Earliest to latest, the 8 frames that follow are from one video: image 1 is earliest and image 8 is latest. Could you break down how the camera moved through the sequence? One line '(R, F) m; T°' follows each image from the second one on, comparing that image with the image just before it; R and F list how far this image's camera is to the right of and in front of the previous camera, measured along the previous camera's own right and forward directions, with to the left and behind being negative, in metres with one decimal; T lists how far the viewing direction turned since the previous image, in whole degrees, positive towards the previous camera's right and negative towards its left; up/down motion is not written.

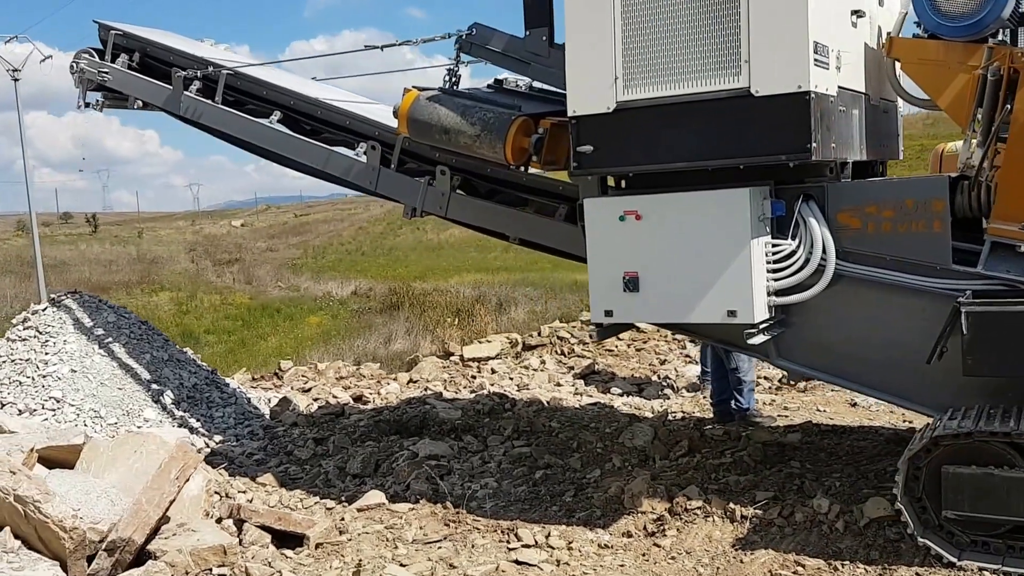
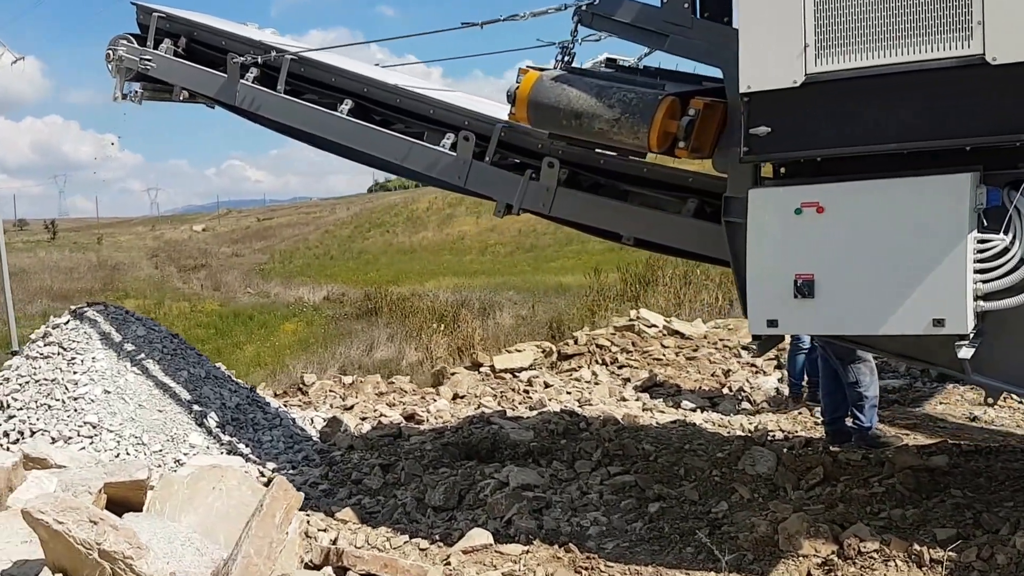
(-0.5, +0.6) m; +2°
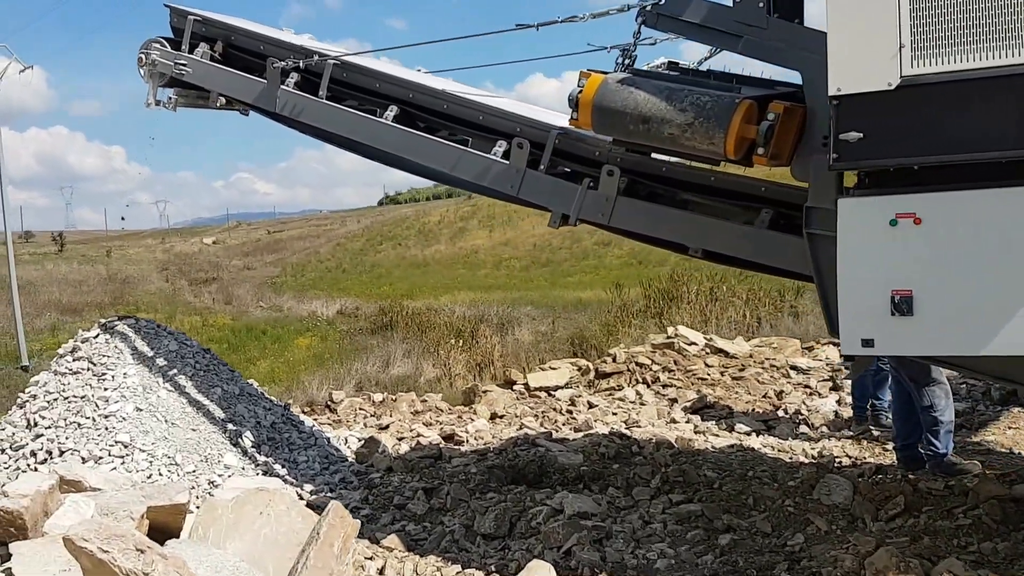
(-0.1, +0.3) m; 0°
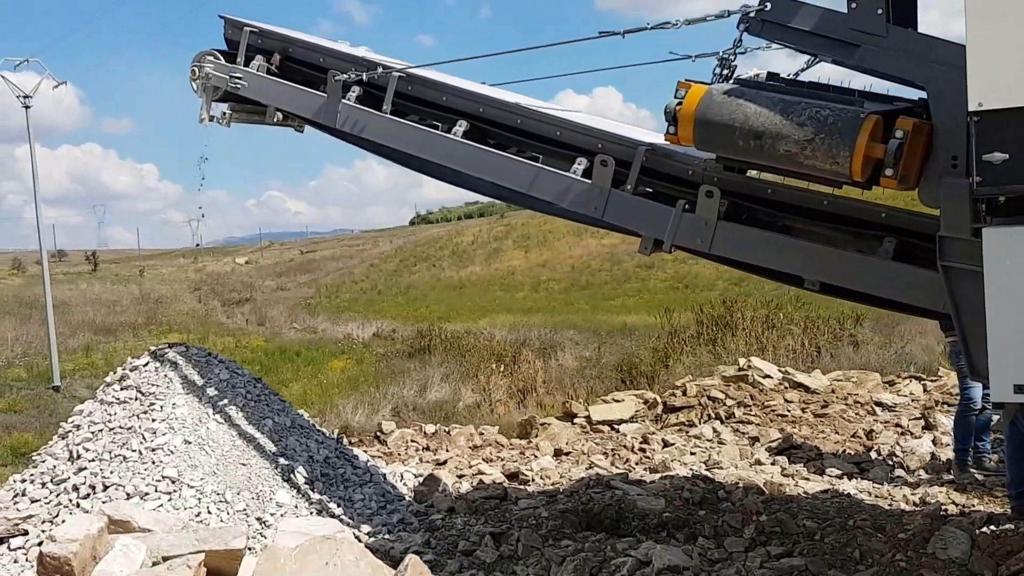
(-0.1, +0.4) m; -2°
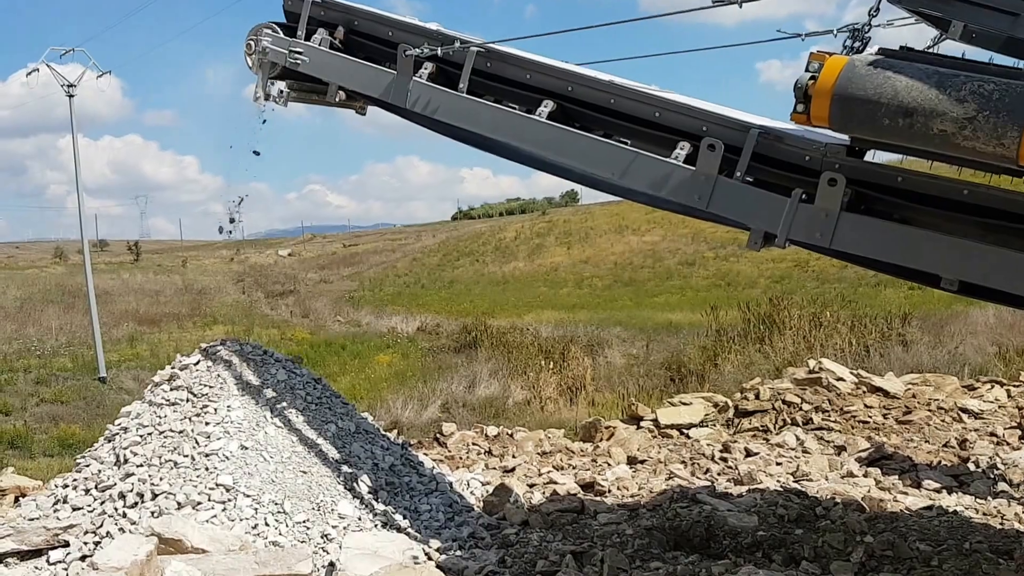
(-0.1, +0.4) m; -2°
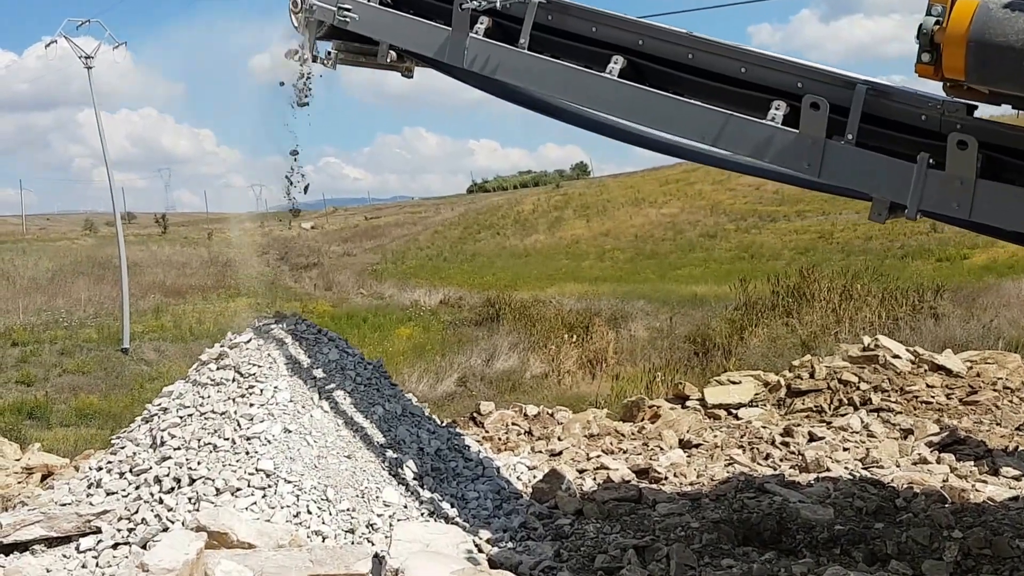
(-0.1, +0.3) m; -1°
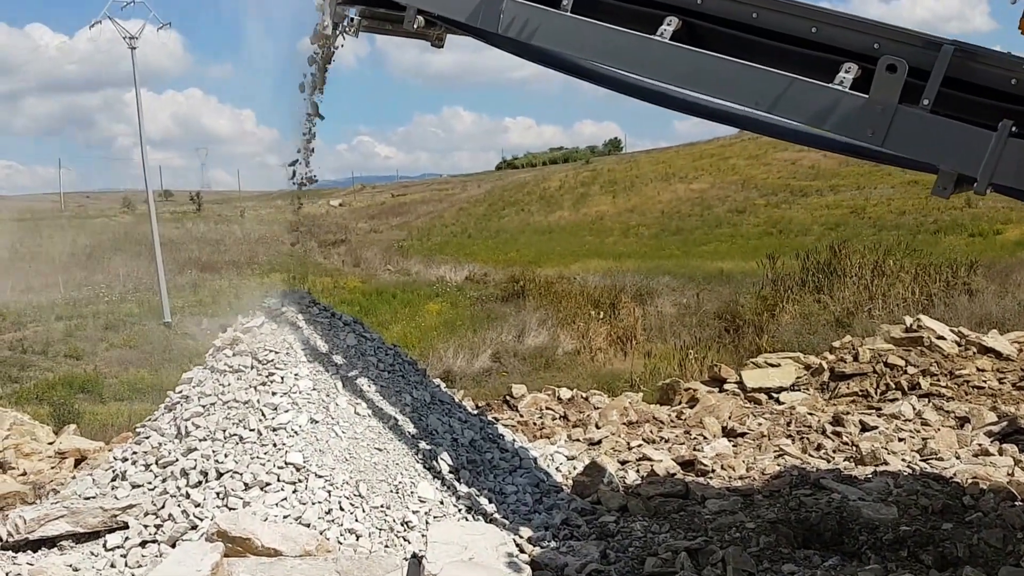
(-0.1, +0.2) m; -1°
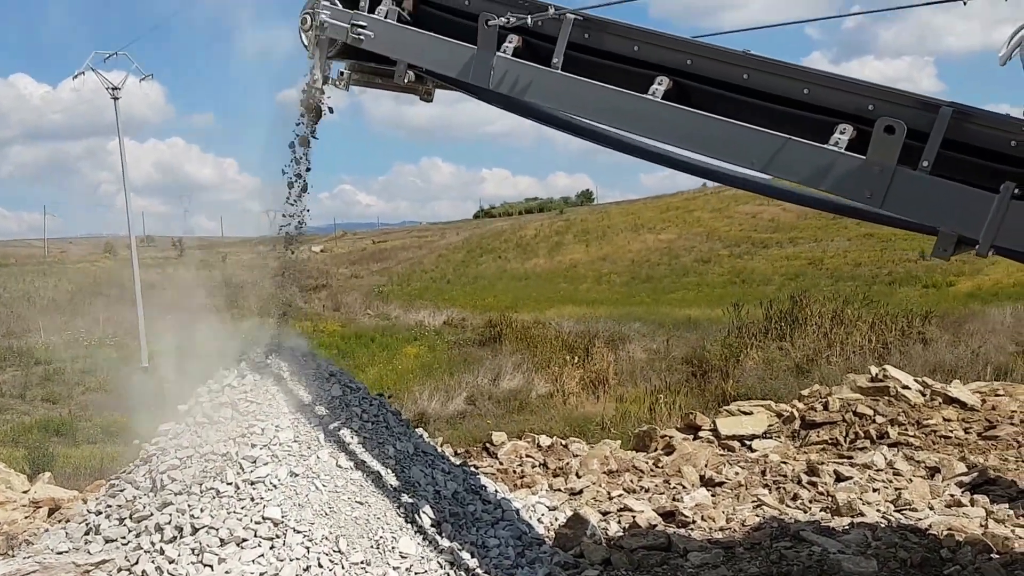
(0.0, -0.1) m; +1°
